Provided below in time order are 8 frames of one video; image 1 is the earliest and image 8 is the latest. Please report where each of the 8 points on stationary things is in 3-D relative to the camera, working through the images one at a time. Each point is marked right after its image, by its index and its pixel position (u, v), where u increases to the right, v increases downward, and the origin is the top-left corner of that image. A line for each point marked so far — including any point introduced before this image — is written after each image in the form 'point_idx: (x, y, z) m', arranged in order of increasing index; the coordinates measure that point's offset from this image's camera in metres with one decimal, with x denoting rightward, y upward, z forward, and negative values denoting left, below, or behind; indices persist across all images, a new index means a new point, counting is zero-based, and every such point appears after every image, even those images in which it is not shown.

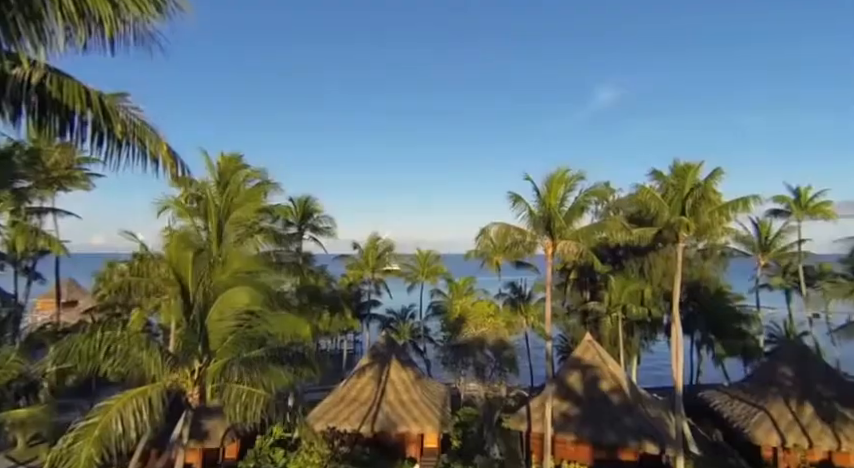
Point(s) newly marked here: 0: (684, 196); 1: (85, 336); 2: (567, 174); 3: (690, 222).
0: (+7.9, +1.1, +18.4) m
1: (-4.8, -1.5, +8.7) m
2: (+4.1, +1.6, +17.4) m
3: (+7.9, +0.2, +18.2) m
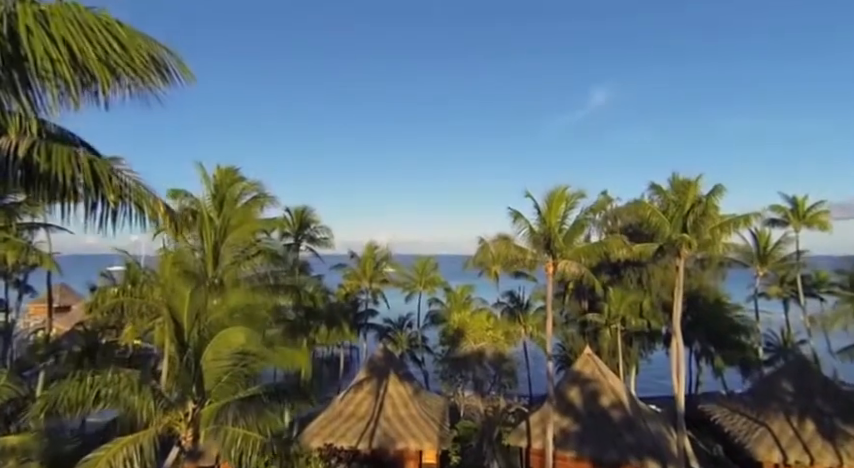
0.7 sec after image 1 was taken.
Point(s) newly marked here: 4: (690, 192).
0: (+7.8, +0.6, +18.3) m
1: (-4.8, -2.0, +8.4) m
2: (+4.0, +1.1, +17.2) m
3: (+7.9, -0.2, +18.0) m
4: (+7.9, +1.2, +18.2) m
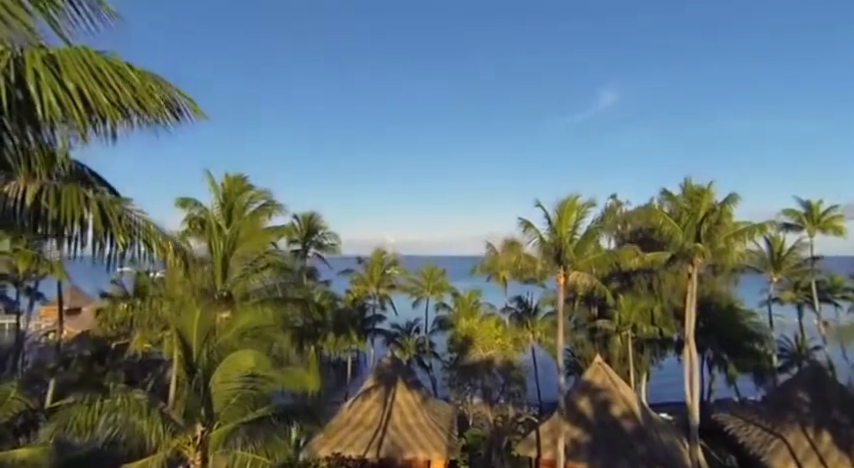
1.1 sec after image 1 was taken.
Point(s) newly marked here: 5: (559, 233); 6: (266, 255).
0: (+8.0, +0.4, +17.9) m
1: (-4.7, -2.3, +8.2) m
2: (+4.2, +0.9, +16.9) m
3: (+8.1, -0.5, +17.6) m
4: (+8.1, +1.0, +17.8) m
5: (+3.8, -0.1, +17.2) m
6: (-4.2, -0.5, +15.9) m
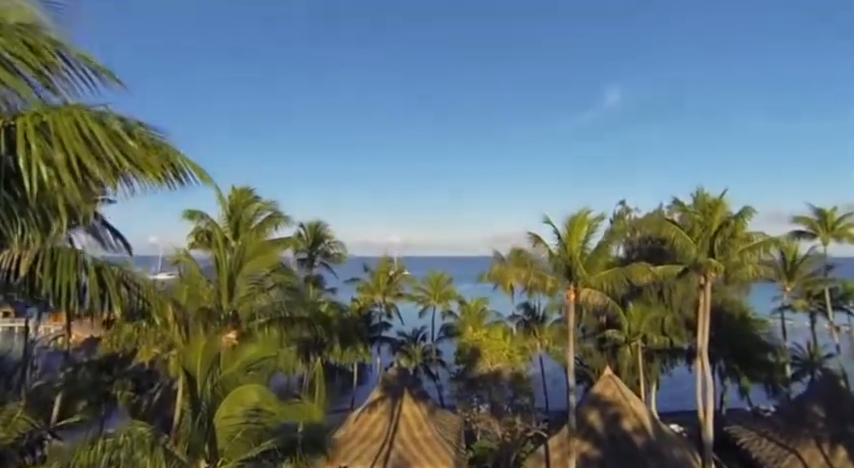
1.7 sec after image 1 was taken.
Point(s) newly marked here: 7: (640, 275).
0: (+8.2, 0.0, +17.5) m
1: (-4.6, -2.7, +8.0) m
2: (+4.4, +0.5, +16.5) m
3: (+8.3, -0.9, +17.3) m
4: (+8.3, +0.6, +17.4) m
5: (+4.0, -0.5, +16.8) m
6: (-4.0, -1.0, +15.6) m
7: (+5.9, -1.1, +16.7) m
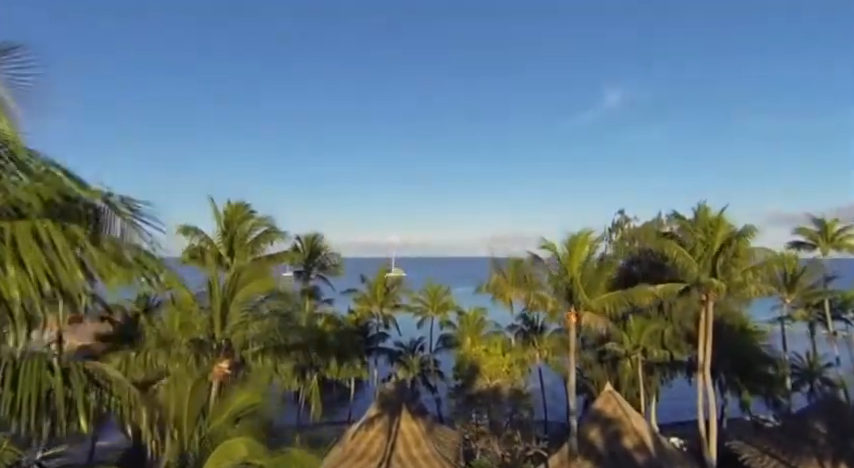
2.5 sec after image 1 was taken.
0: (+8.2, -0.6, +17.2) m
1: (-4.6, -3.3, +7.6) m
2: (+4.3, -0.1, +16.3) m
3: (+8.2, -1.4, +17.0) m
4: (+8.3, +0.1, +17.2) m
5: (+3.9, -1.1, +16.5) m
6: (-4.1, -1.6, +15.3) m
7: (+5.8, -1.7, +16.4) m
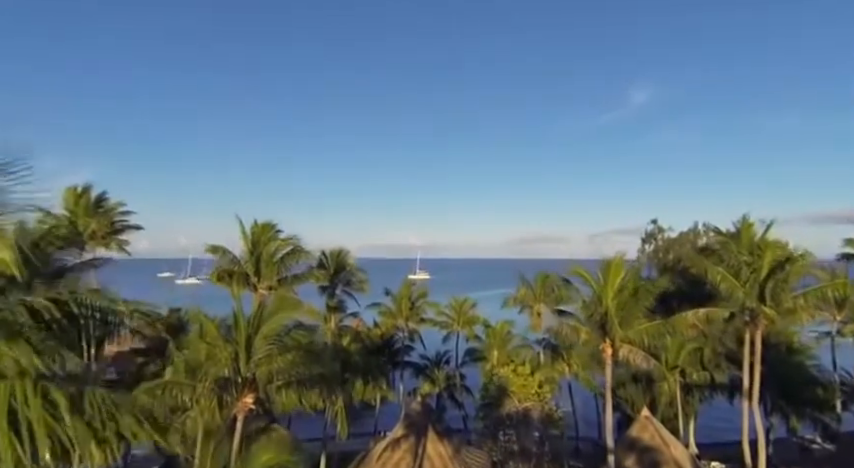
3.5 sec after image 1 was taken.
0: (+8.8, -1.1, +16.0) m
1: (-4.3, -3.9, +7.0) m
2: (+5.0, -0.7, +15.2) m
3: (+8.9, -2.0, +15.8) m
4: (+8.9, -0.5, +15.9) m
5: (+4.6, -1.7, +15.5) m
6: (-3.4, -2.2, +14.5) m
7: (+6.4, -2.2, +15.3) m
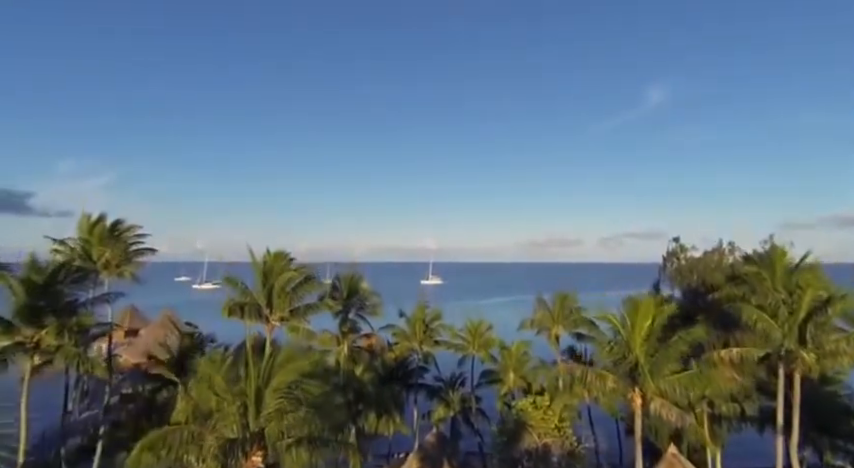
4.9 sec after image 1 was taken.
0: (+9.2, -2.0, +15.0) m
1: (-4.1, -4.9, +6.2) m
2: (+5.4, -1.6, +14.3) m
3: (+9.3, -2.9, +14.8) m
4: (+9.3, -1.4, +14.9) m
5: (+5.0, -2.6, +14.6) m
6: (-3.1, -3.2, +13.8) m
7: (+6.8, -3.2, +14.3) m
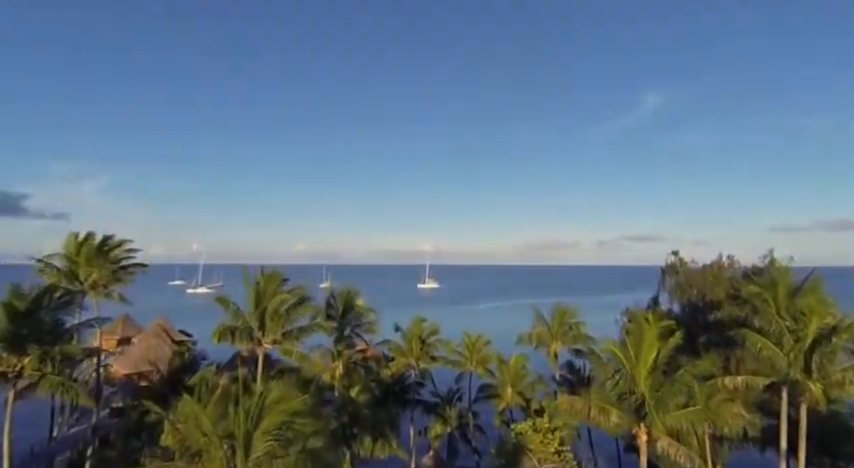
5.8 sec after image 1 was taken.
0: (+9.1, -2.7, +14.6) m
1: (-4.1, -5.6, +5.7) m
2: (+5.2, -2.3, +13.8) m
3: (+9.2, -3.5, +14.3) m
4: (+9.2, -2.0, +14.5) m
5: (+4.9, -3.3, +14.1) m
6: (-3.2, -3.9, +13.3) m
7: (+6.7, -3.8, +13.9) m
